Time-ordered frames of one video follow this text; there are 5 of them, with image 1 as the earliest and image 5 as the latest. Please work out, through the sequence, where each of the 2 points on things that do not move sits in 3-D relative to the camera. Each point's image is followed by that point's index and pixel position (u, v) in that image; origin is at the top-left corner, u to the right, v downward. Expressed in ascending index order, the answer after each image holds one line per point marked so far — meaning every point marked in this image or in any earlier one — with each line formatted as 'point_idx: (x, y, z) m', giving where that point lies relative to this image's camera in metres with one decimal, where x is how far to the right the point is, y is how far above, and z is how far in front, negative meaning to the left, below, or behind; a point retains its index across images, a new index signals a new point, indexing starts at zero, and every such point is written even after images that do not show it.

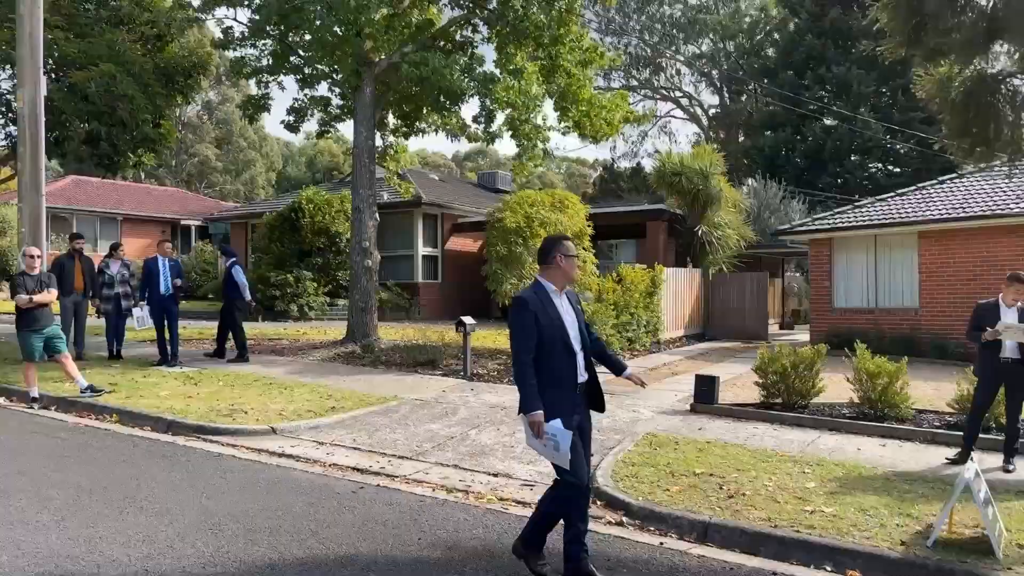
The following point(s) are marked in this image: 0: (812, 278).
0: (+6.7, +0.2, +18.1) m
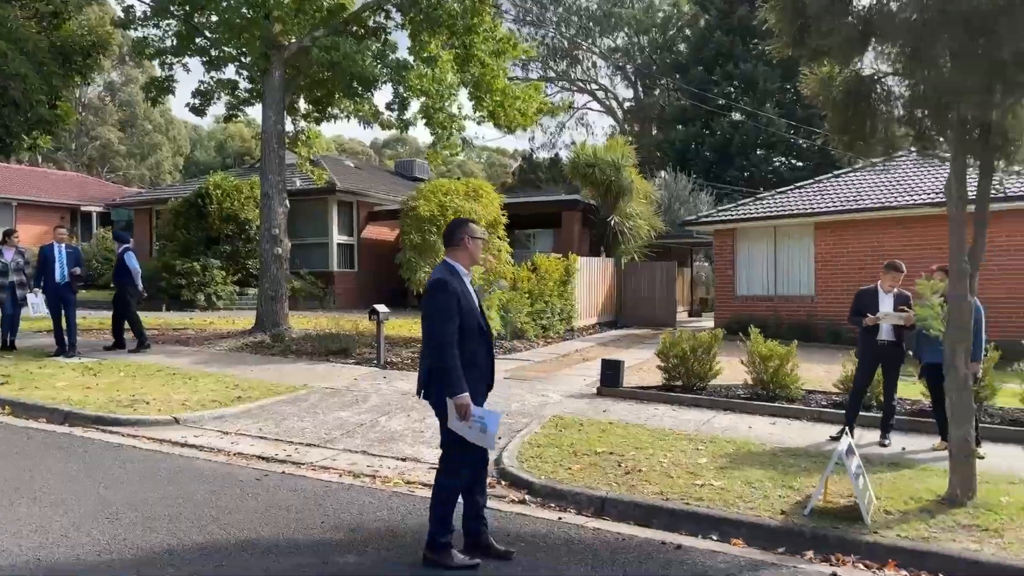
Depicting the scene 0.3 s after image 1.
0: (+4.8, +0.5, +18.8) m
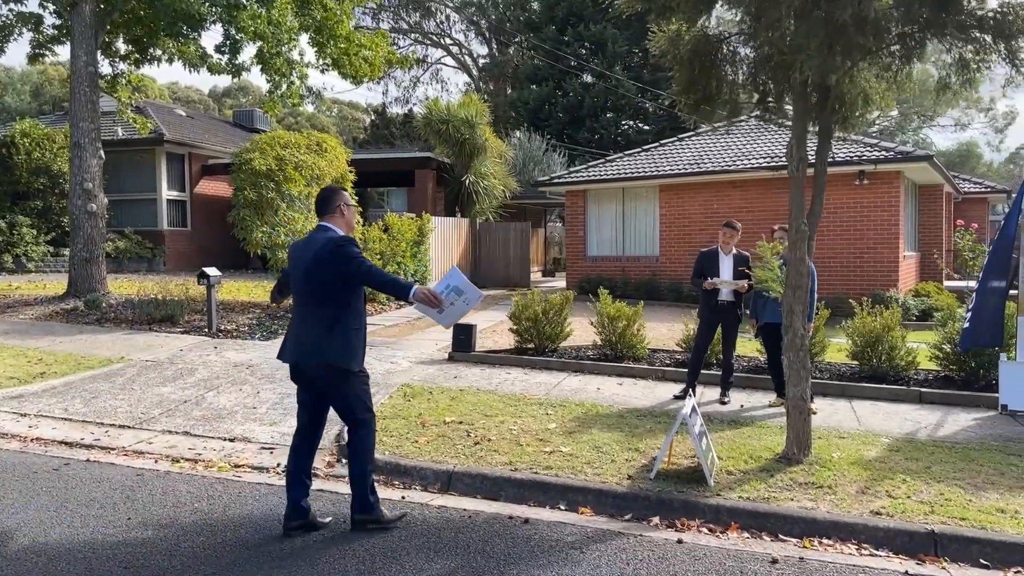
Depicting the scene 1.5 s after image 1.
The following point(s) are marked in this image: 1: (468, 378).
0: (+1.3, +1.4, +18.9) m
1: (-0.5, -1.0, +8.5) m
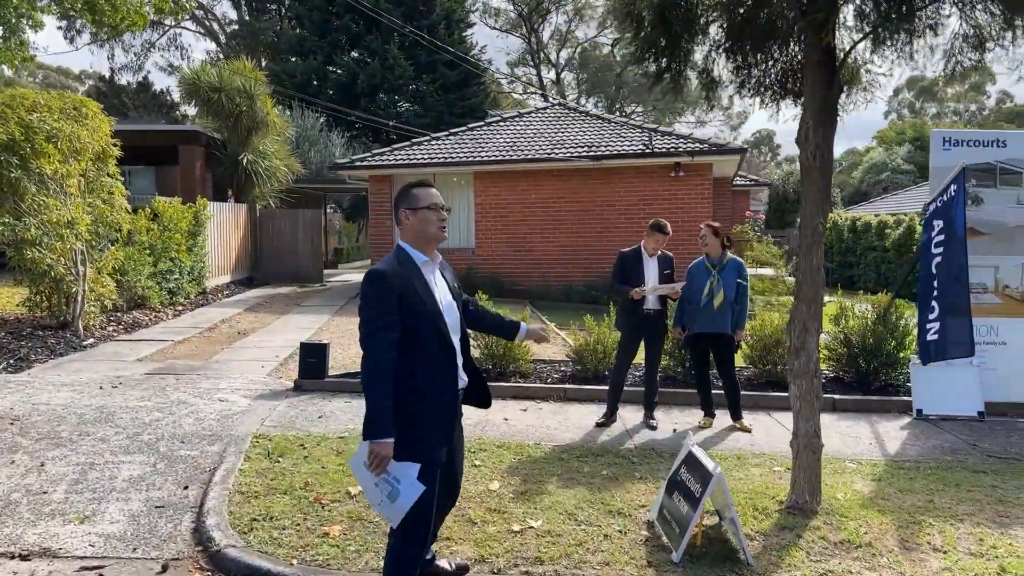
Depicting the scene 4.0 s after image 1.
0: (-3.0, +1.5, +17.0) m
1: (-1.4, -1.1, +6.6) m
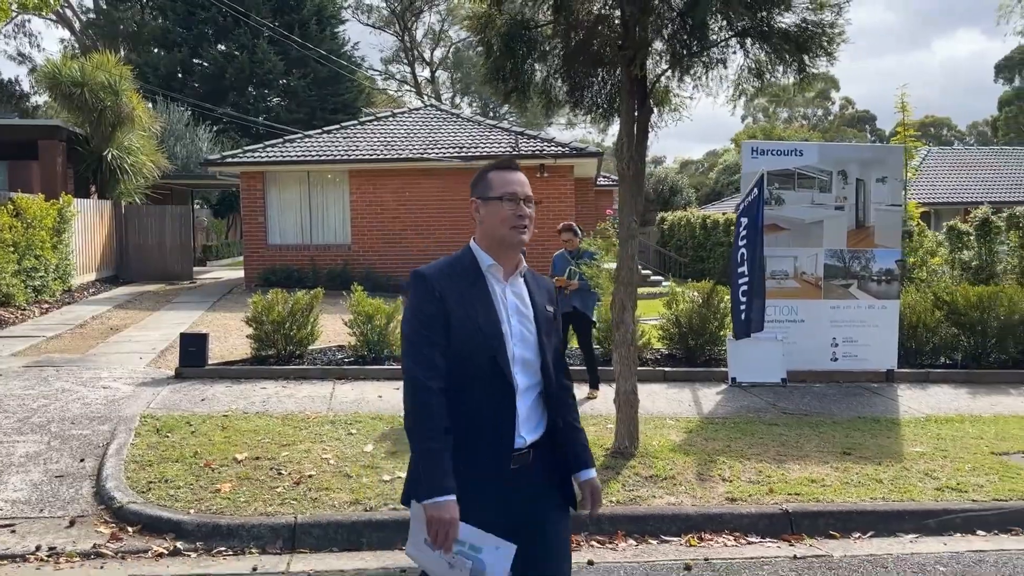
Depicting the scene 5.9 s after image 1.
0: (-5.7, +1.6, +17.2) m
1: (-2.6, -1.0, +7.2) m
